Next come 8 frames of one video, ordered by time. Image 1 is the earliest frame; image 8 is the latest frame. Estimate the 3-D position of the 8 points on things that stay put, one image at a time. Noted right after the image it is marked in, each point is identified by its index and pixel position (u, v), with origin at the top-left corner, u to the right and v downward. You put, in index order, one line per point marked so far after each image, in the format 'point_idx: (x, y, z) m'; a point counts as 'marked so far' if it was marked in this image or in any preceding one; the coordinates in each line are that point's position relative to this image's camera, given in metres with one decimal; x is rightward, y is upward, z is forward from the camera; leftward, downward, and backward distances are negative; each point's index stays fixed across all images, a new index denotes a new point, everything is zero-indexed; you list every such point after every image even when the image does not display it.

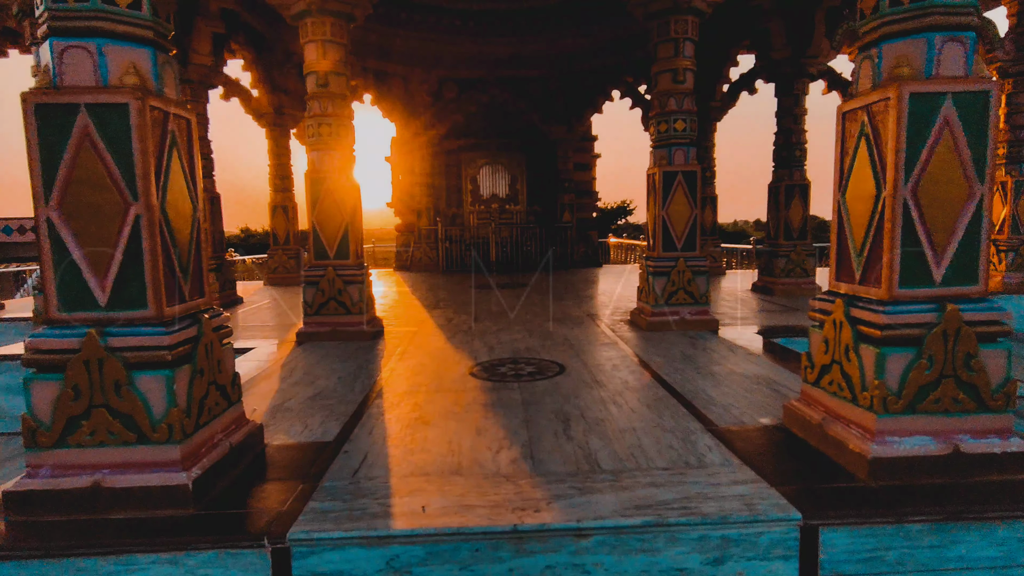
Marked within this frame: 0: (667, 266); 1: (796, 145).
0: (+1.3, +0.2, +5.0) m
1: (+3.4, +1.7, +7.1) m
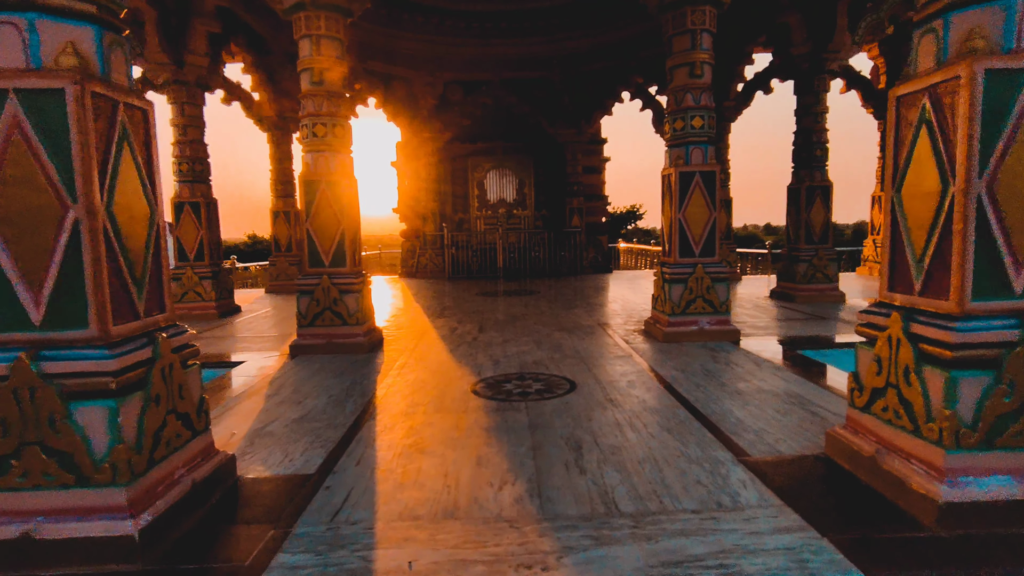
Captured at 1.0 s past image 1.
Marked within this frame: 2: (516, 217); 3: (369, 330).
0: (+1.4, +0.1, +4.7) m
1: (+3.5, +1.6, +6.8) m
2: (+0.1, +1.5, +12.2) m
3: (-1.1, -0.3, +4.7) m
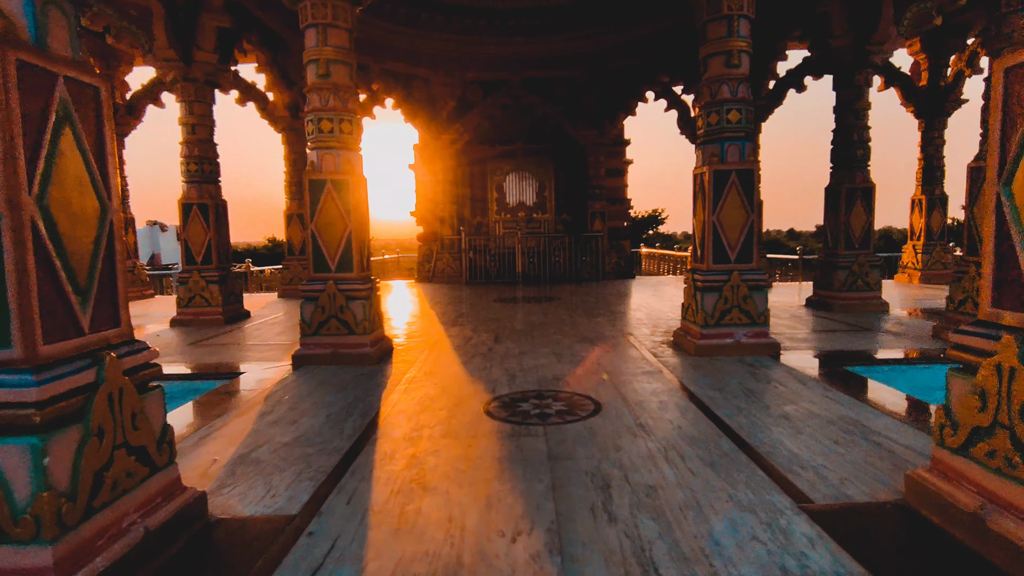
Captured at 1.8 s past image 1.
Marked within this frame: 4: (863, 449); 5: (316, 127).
0: (+1.5, +0.1, +4.3) m
1: (+3.7, +1.5, +6.3) m
2: (+0.5, +1.4, +11.9) m
3: (-1.0, -0.4, +4.4) m
4: (+1.4, -0.7, +2.4) m
5: (-1.4, +1.2, +4.3) m
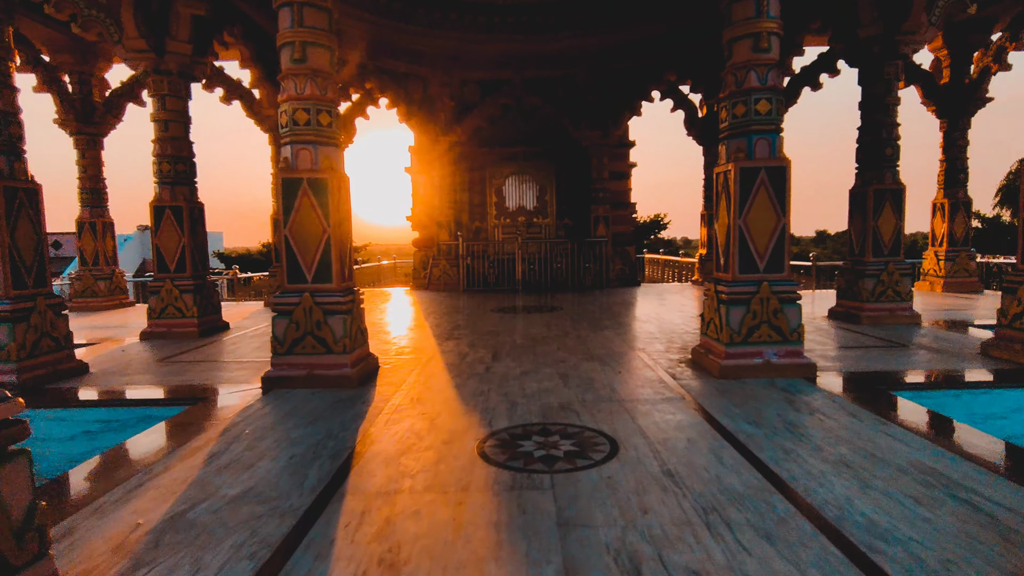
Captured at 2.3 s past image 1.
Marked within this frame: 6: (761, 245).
0: (+1.5, 0.0, +3.8) m
1: (+3.7, +1.4, +5.8) m
2: (+0.5, +1.2, +11.4) m
3: (-1.0, -0.5, +3.9) m
4: (+1.4, -0.7, +1.9) m
5: (-1.4, +1.1, +3.8) m
6: (+1.6, +0.3, +3.8) m
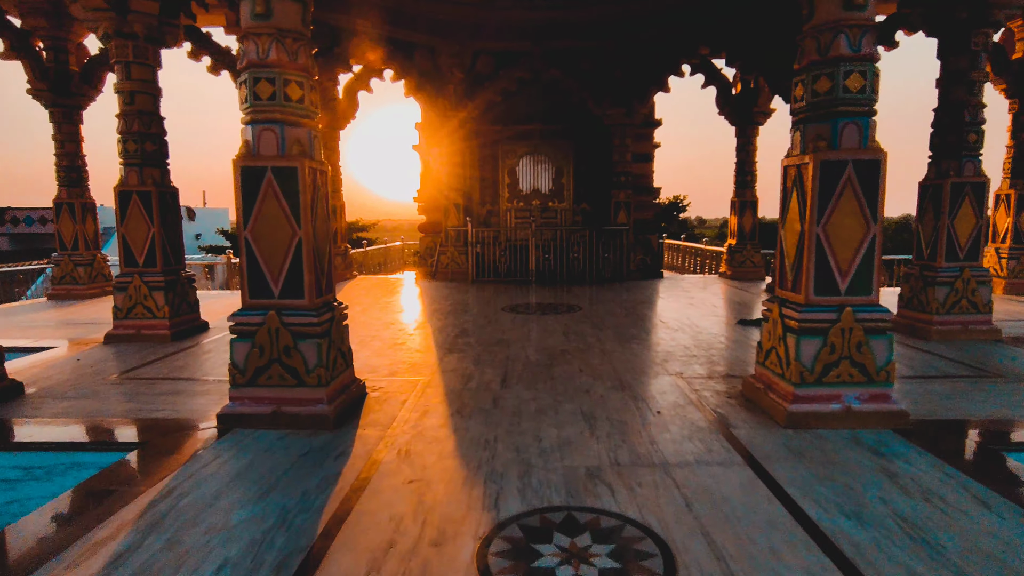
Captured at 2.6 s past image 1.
0: (+1.6, -0.2, +3.0) m
1: (+3.8, +1.4, +4.9) m
2: (+0.7, +1.4, +10.6) m
3: (-0.9, -0.5, +3.2) m
4: (+1.5, -0.9, +1.2) m
5: (-1.3, +1.0, +3.0) m
6: (+1.7, +0.1, +3.0) m
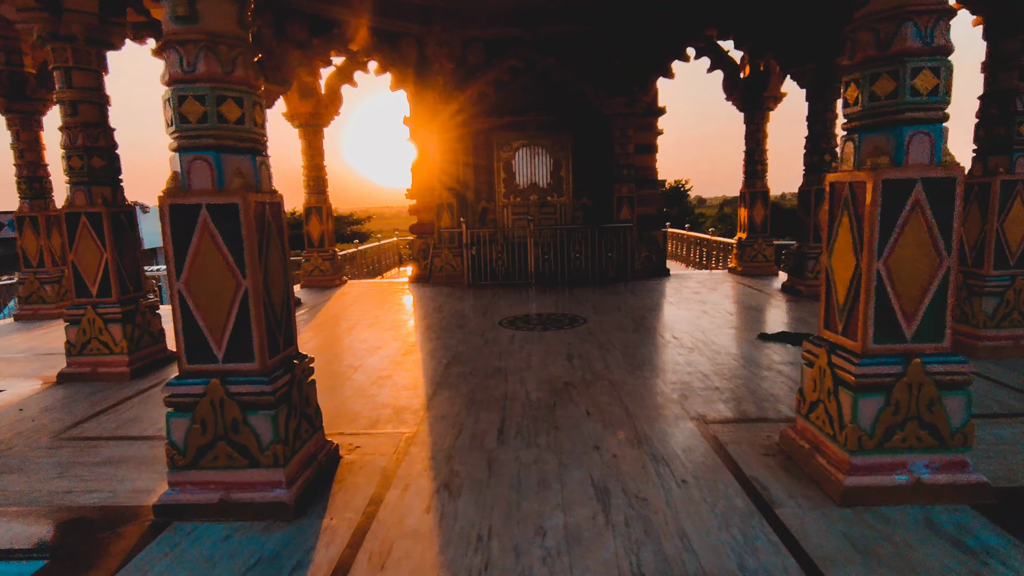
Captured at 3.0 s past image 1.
0: (+1.5, -0.4, +2.5) m
1: (+3.8, +1.3, +4.4) m
2: (+0.6, +1.4, +10.0) m
3: (-1.0, -0.8, +2.7) m
4: (+1.5, -1.2, +0.7) m
5: (-1.4, +0.7, +2.4) m
6: (+1.7, 0.0, +2.5) m
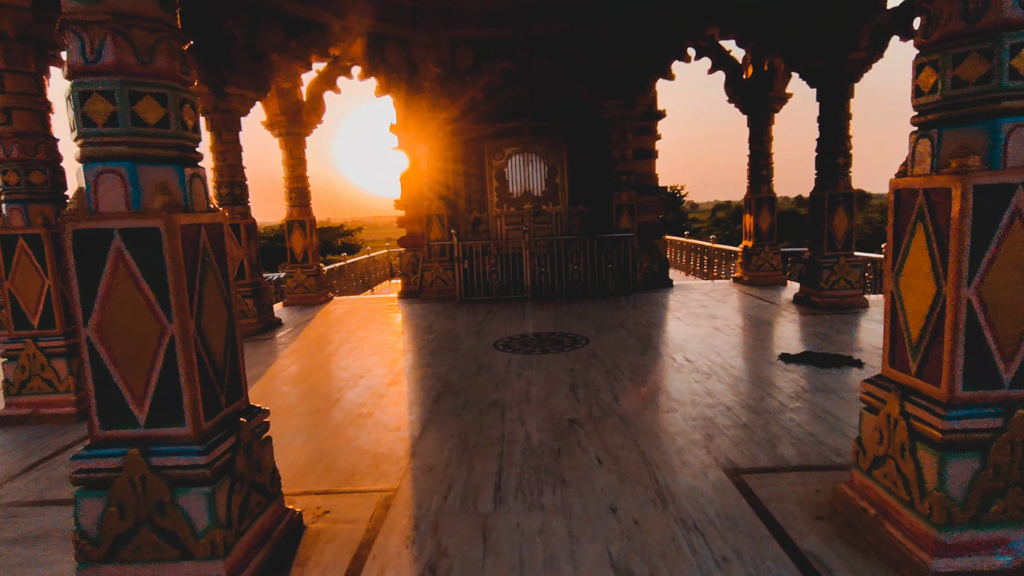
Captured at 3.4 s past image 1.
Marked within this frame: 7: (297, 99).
0: (+1.5, -0.5, +2.0) m
1: (+3.7, +1.2, +3.9) m
2: (+0.5, +1.2, +9.5) m
3: (-1.0, -1.0, +2.2) m
4: (+1.5, -1.3, +0.1) m
5: (-1.4, +0.6, +1.9) m
6: (+1.6, -0.2, +2.0) m
7: (-3.3, +2.9, +9.1) m
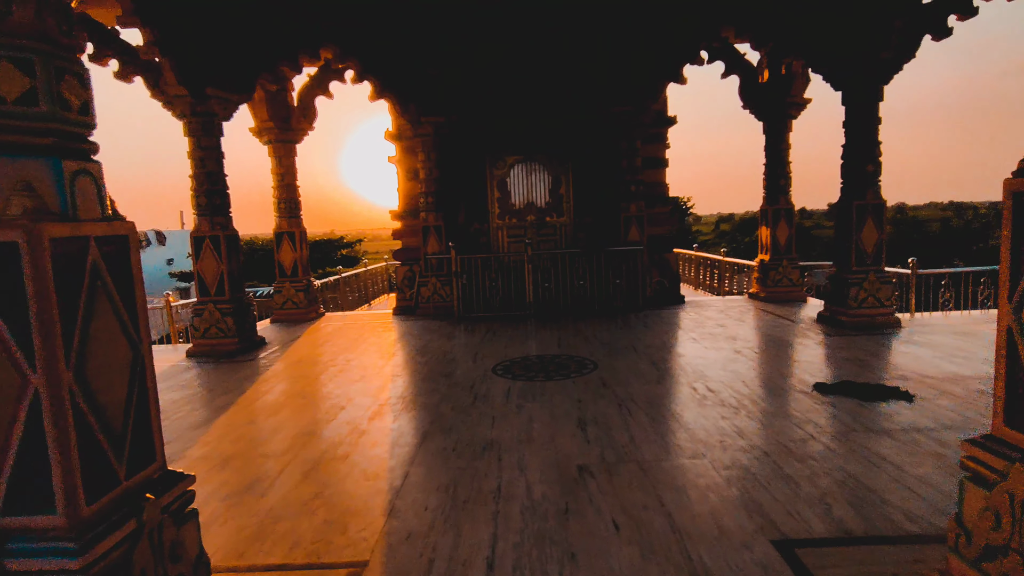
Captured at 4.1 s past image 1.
0: (+1.5, -0.6, +1.4) m
1: (+3.7, +1.0, +3.4) m
2: (+0.6, +0.9, +9.0) m
3: (-1.0, -1.0, +1.6) m
4: (+1.5, -1.3, -0.4) m
5: (-1.4, +0.5, +1.4) m
6: (+1.6, -0.2, +1.4) m
7: (-3.3, +2.7, +8.6) m
